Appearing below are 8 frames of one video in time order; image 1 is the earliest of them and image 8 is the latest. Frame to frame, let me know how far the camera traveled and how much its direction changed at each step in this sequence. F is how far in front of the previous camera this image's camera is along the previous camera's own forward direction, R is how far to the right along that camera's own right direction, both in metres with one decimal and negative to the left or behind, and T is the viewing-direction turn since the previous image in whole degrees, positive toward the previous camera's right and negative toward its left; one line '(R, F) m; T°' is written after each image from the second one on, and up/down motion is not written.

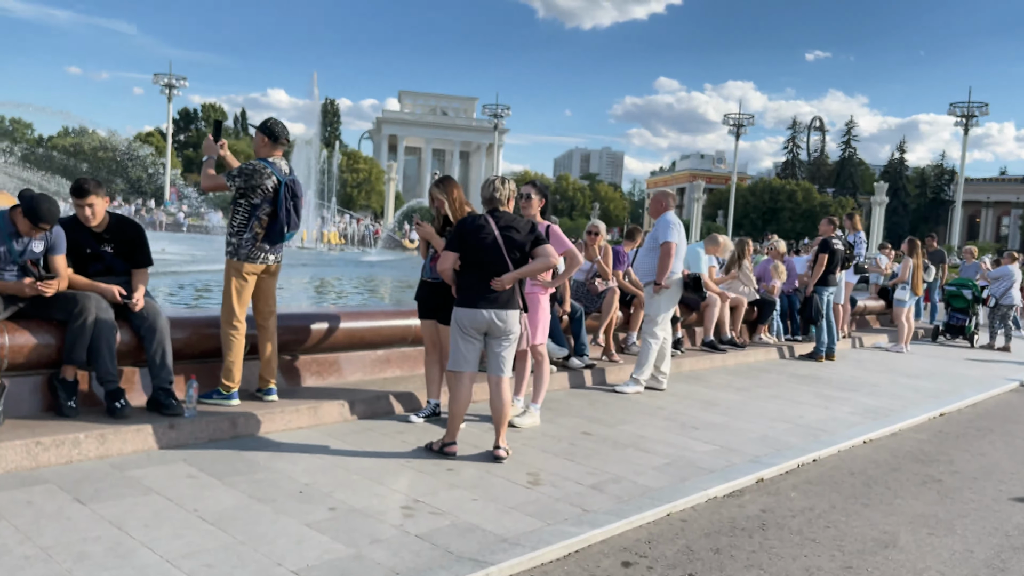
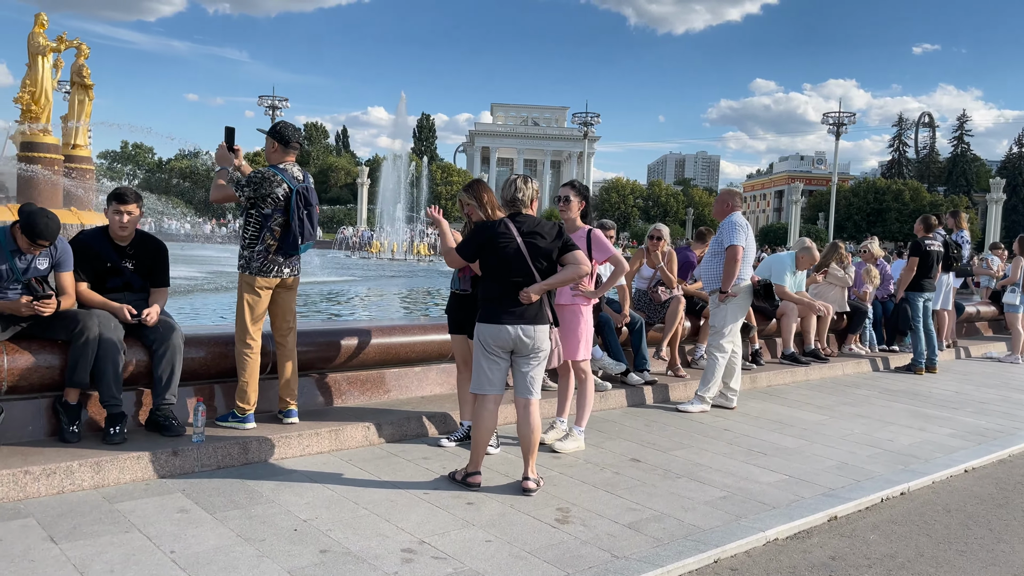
(+0.3, +0.5) m; -7°
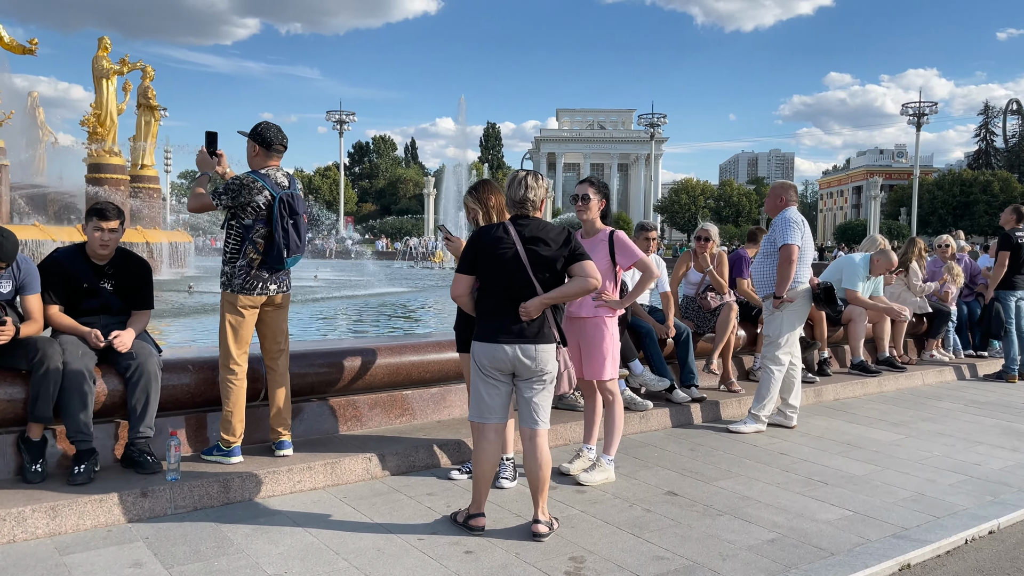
(+0.3, +0.6) m; -5°
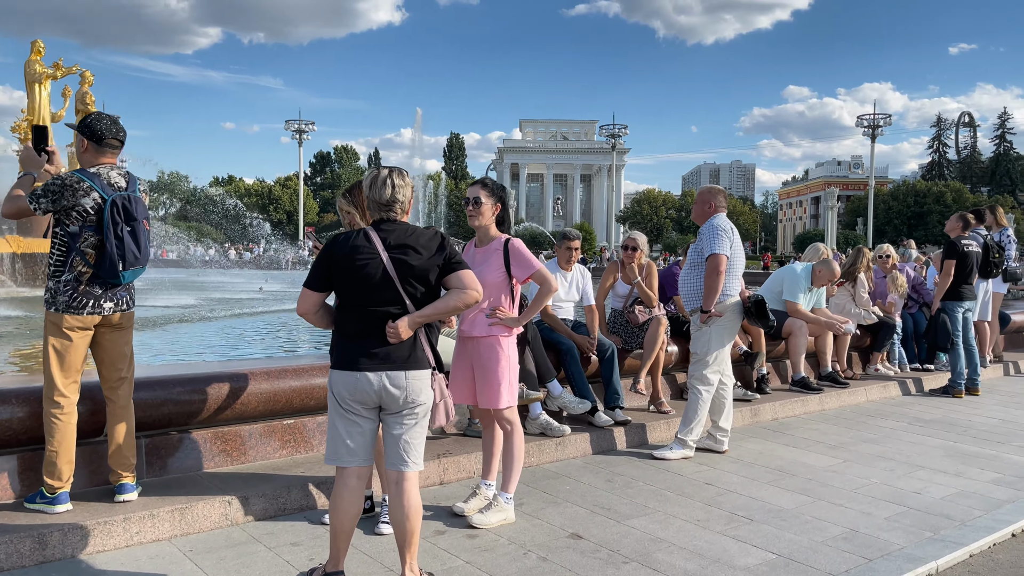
(+0.4, +0.5) m; +2°
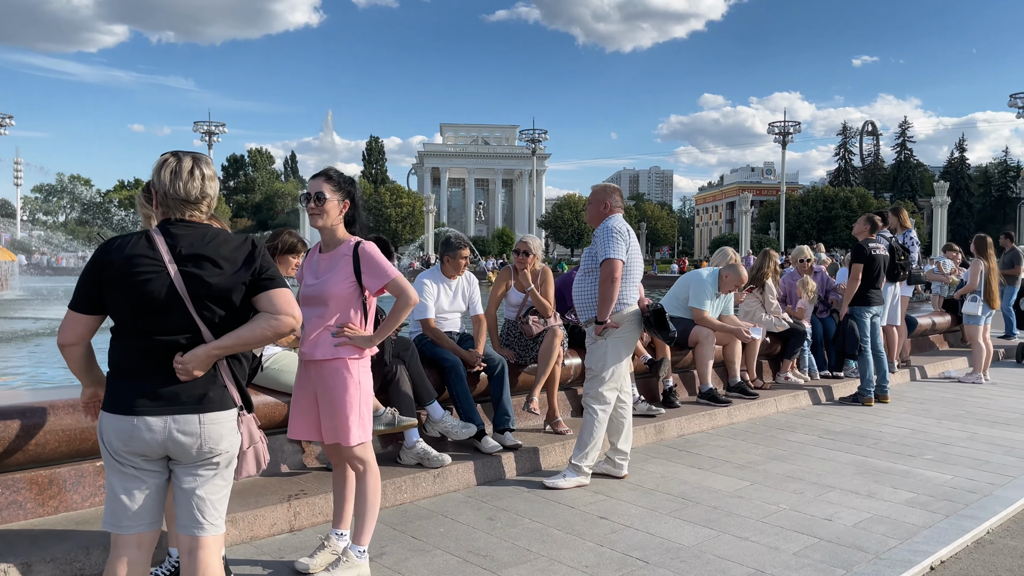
(+0.3, +0.6) m; +5°
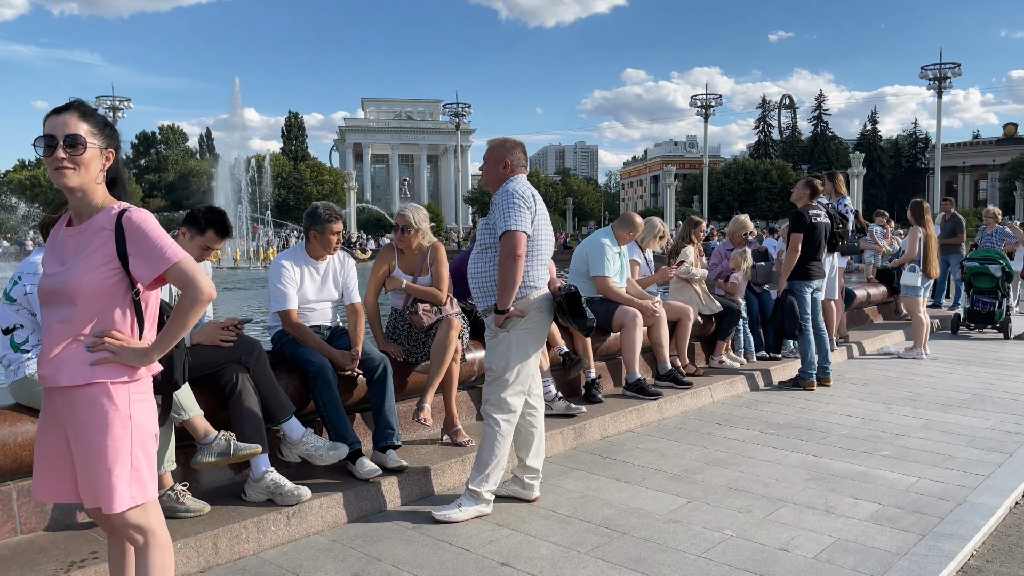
(+0.2, +1.0) m; +5°
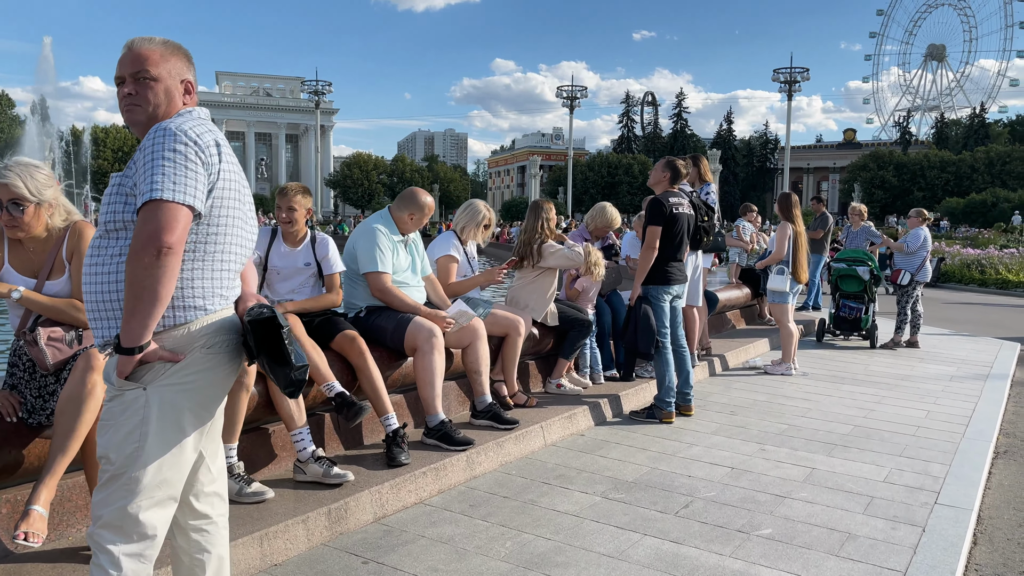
(+0.6, +1.7) m; +9°
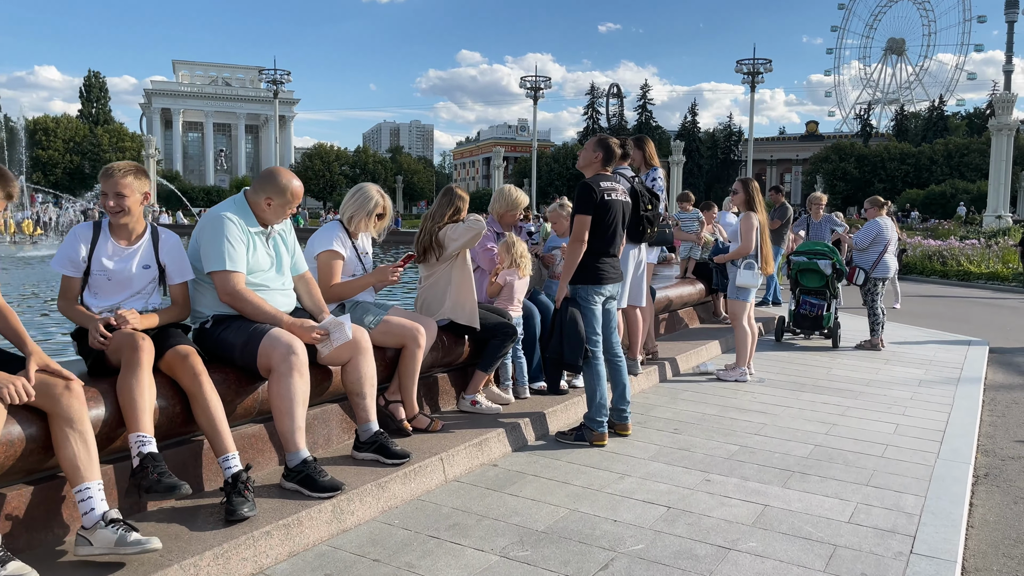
(+0.4, +0.8) m; +2°
